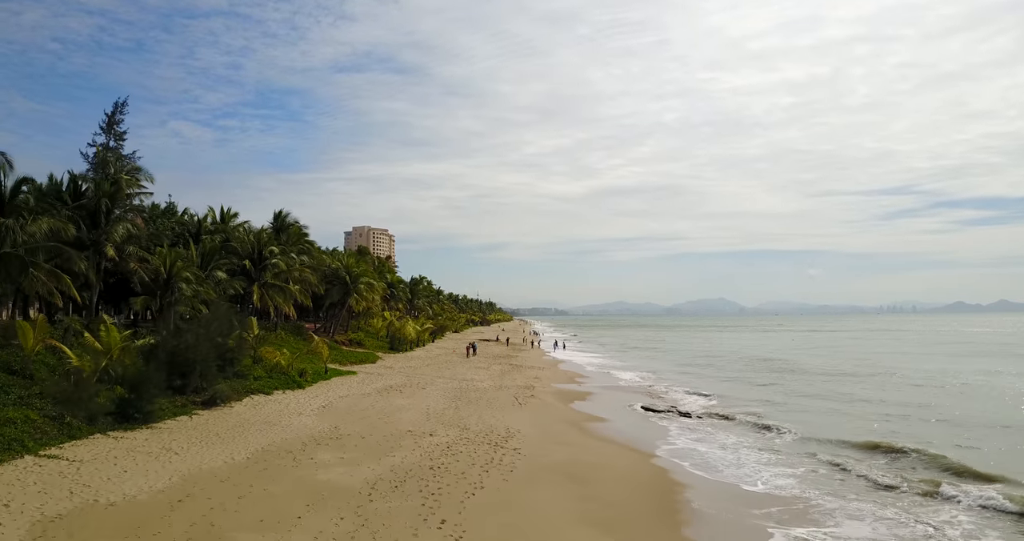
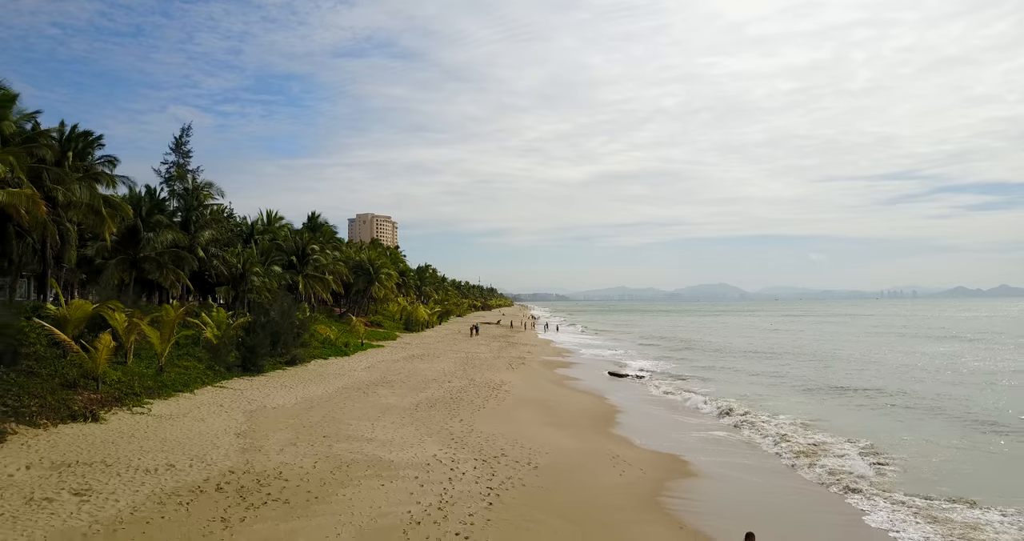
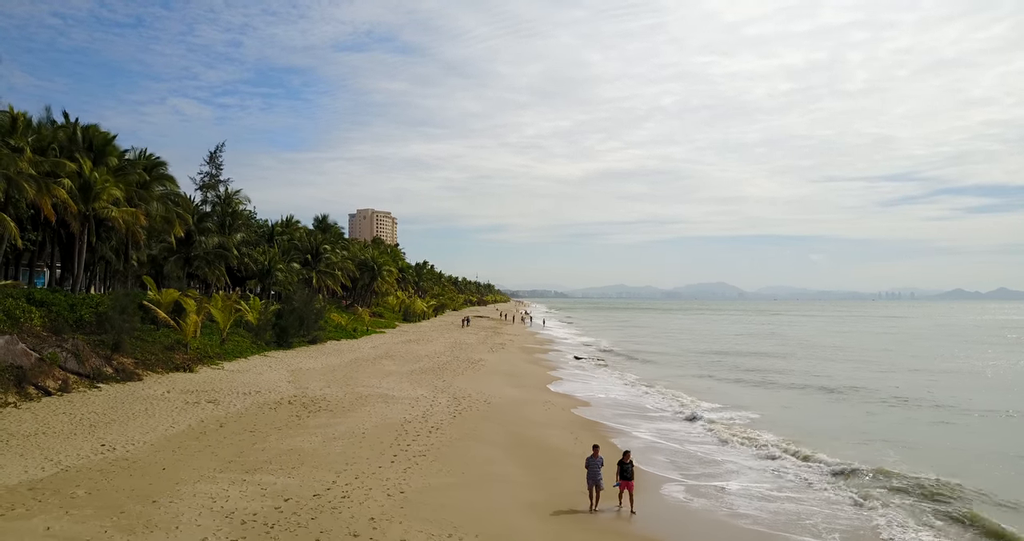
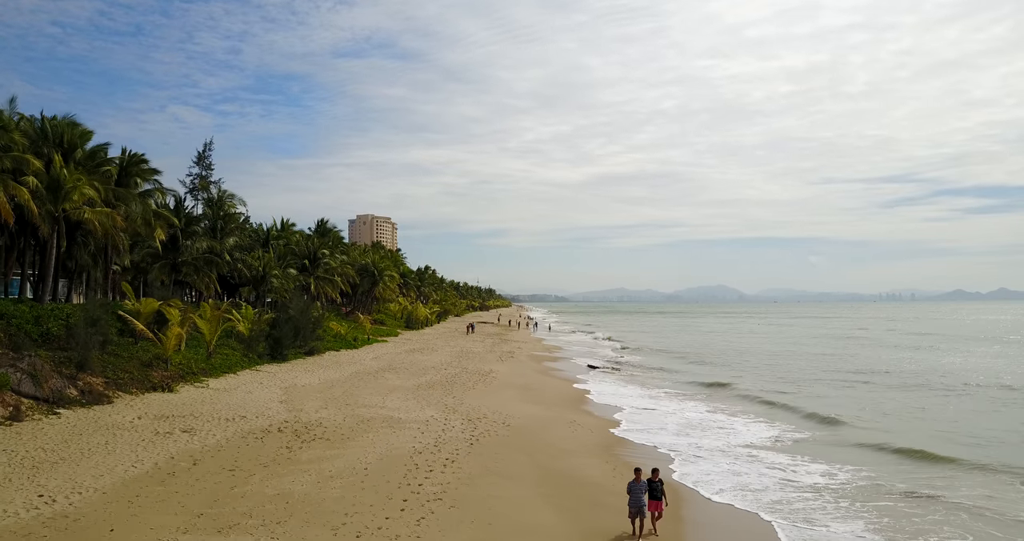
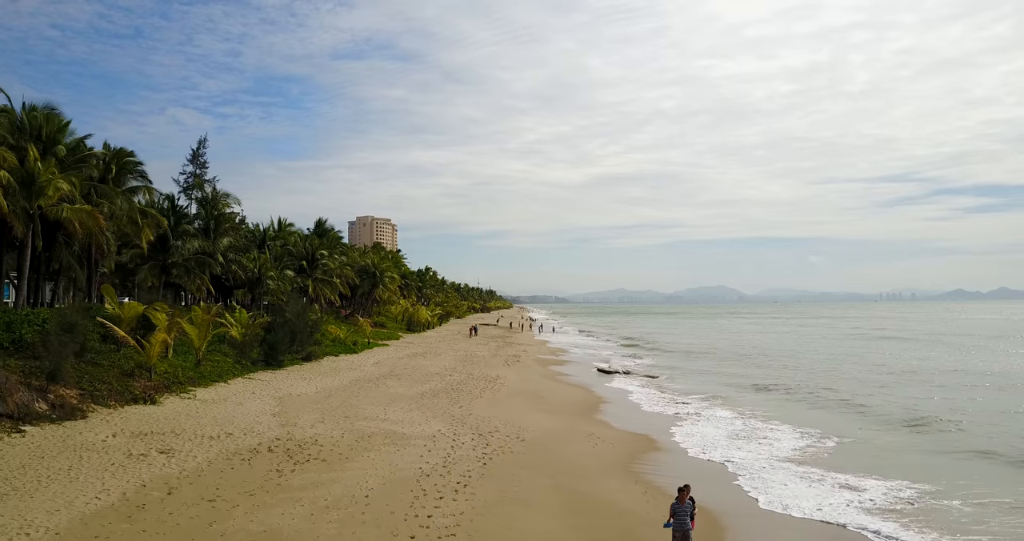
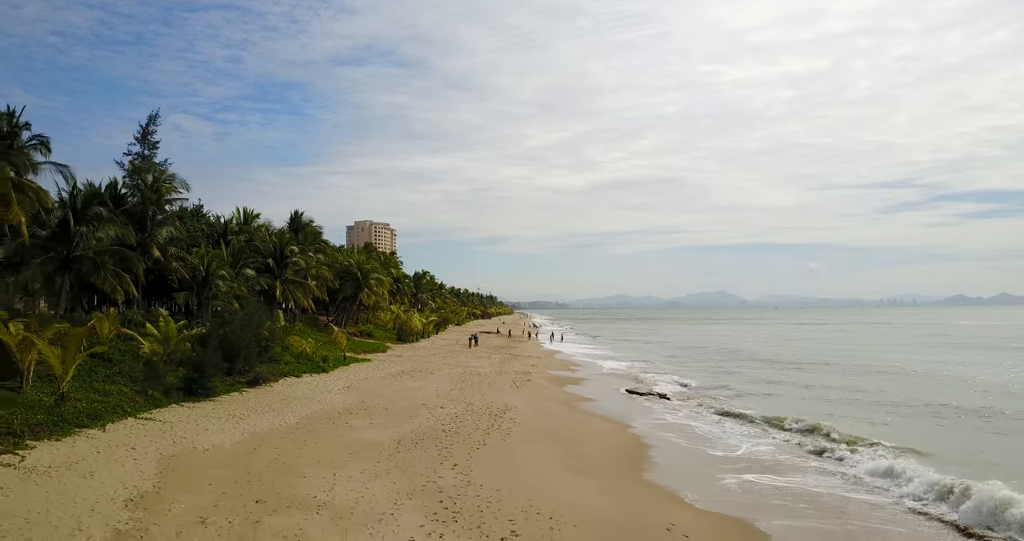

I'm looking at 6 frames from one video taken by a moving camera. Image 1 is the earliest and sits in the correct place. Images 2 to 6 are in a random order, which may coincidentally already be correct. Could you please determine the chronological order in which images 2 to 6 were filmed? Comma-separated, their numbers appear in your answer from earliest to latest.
6, 2, 5, 4, 3
